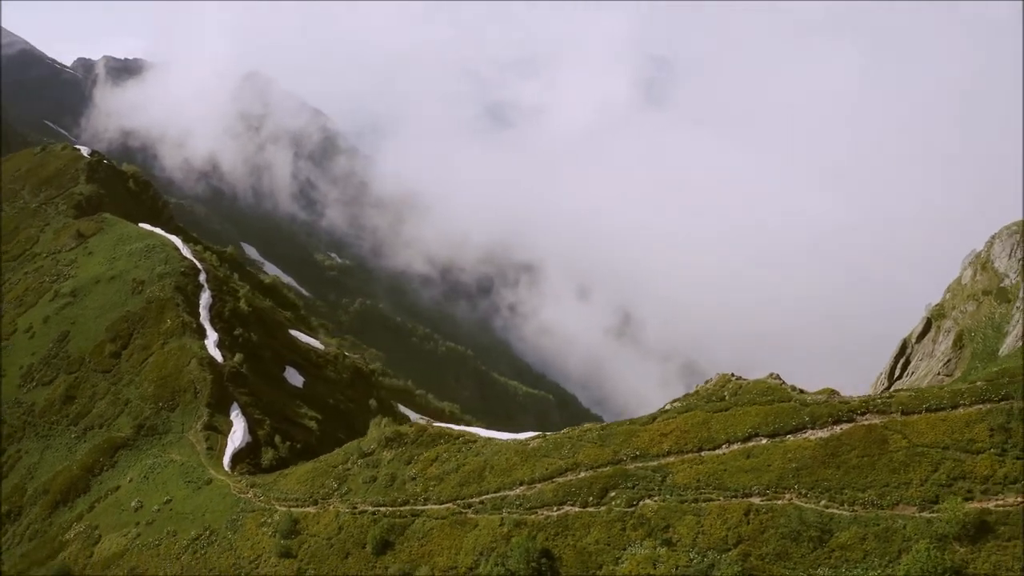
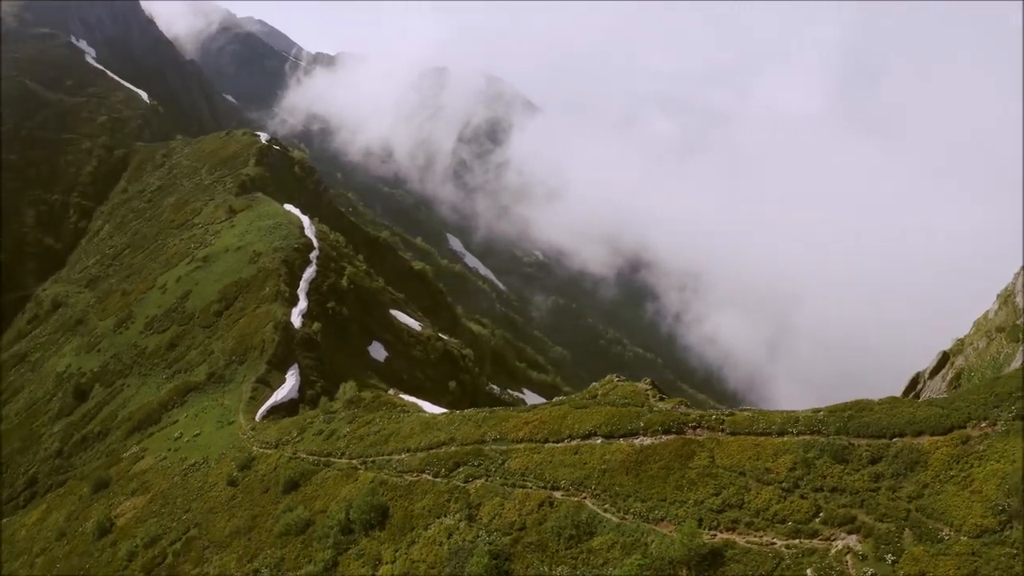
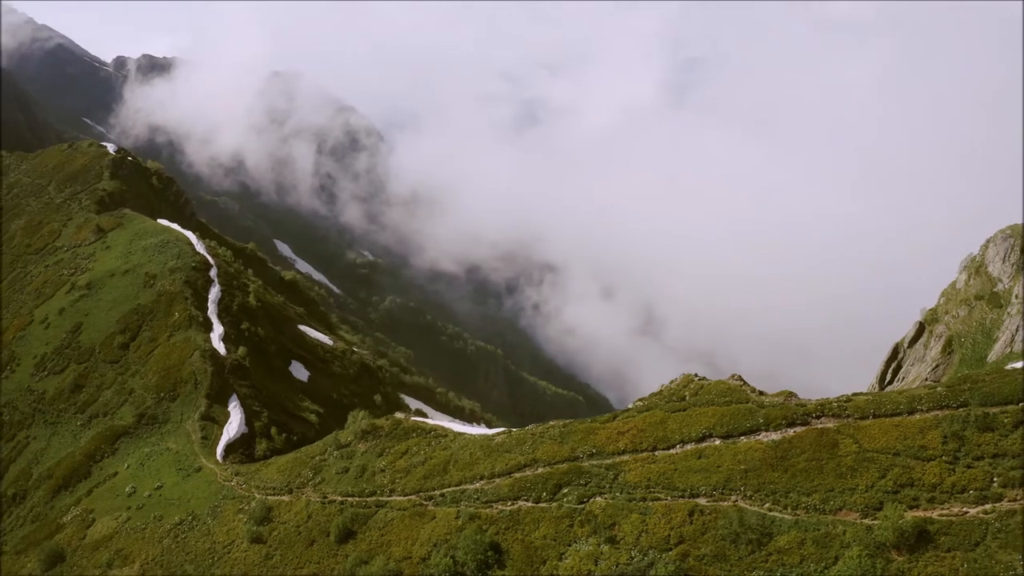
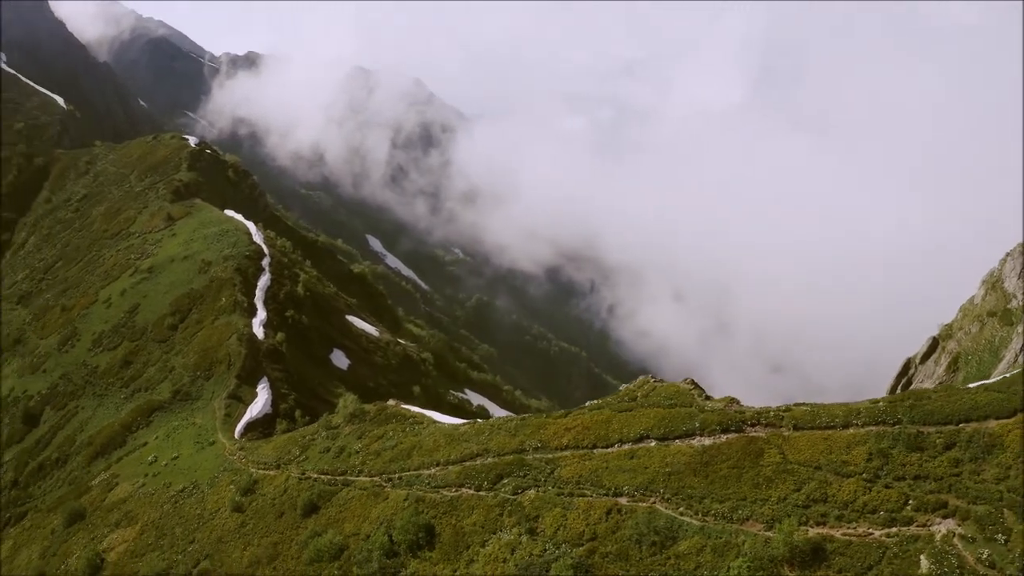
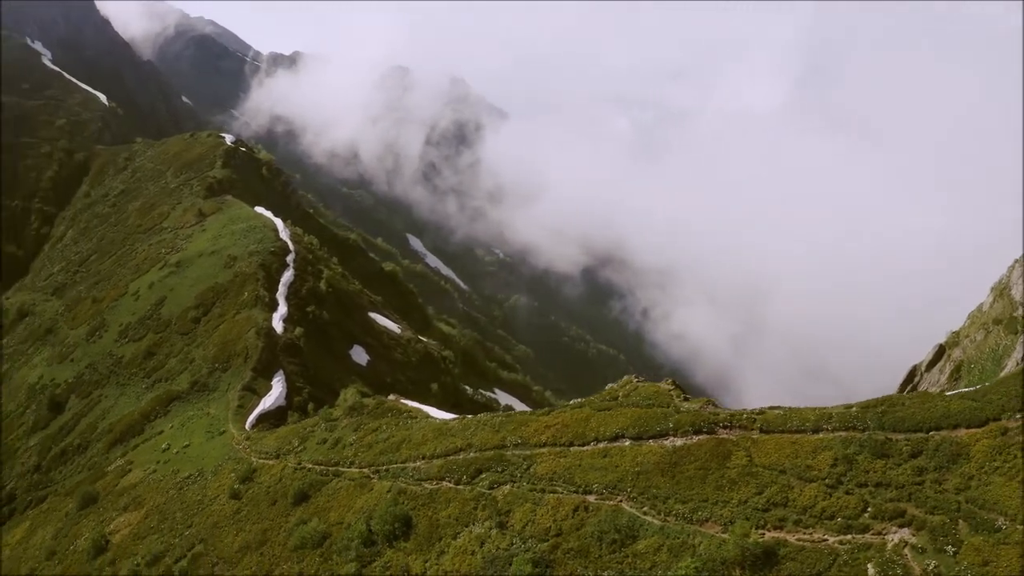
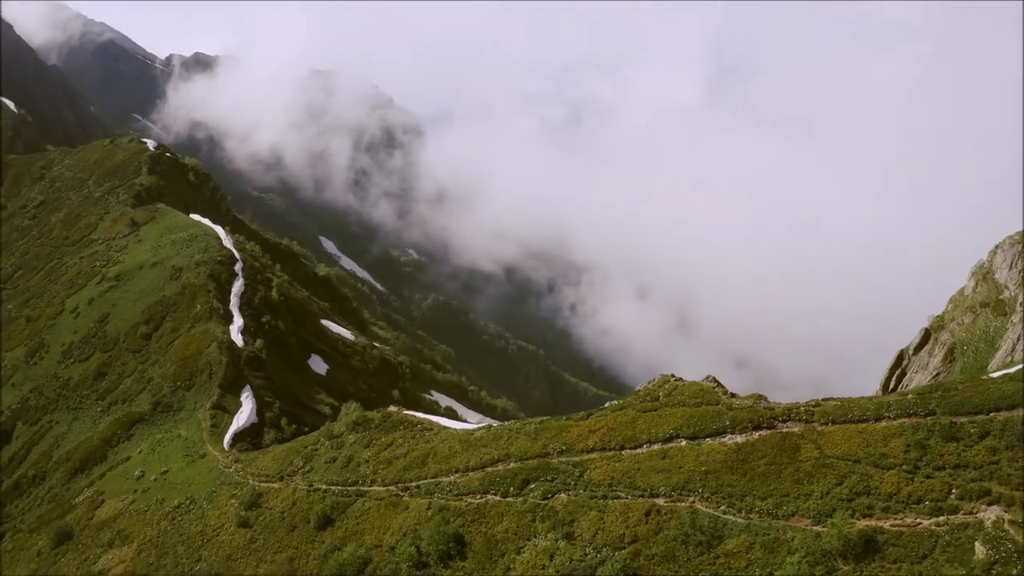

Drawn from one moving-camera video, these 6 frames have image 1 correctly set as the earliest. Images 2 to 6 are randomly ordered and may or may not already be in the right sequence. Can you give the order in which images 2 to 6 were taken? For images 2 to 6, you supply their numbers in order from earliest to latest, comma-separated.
3, 6, 4, 5, 2
